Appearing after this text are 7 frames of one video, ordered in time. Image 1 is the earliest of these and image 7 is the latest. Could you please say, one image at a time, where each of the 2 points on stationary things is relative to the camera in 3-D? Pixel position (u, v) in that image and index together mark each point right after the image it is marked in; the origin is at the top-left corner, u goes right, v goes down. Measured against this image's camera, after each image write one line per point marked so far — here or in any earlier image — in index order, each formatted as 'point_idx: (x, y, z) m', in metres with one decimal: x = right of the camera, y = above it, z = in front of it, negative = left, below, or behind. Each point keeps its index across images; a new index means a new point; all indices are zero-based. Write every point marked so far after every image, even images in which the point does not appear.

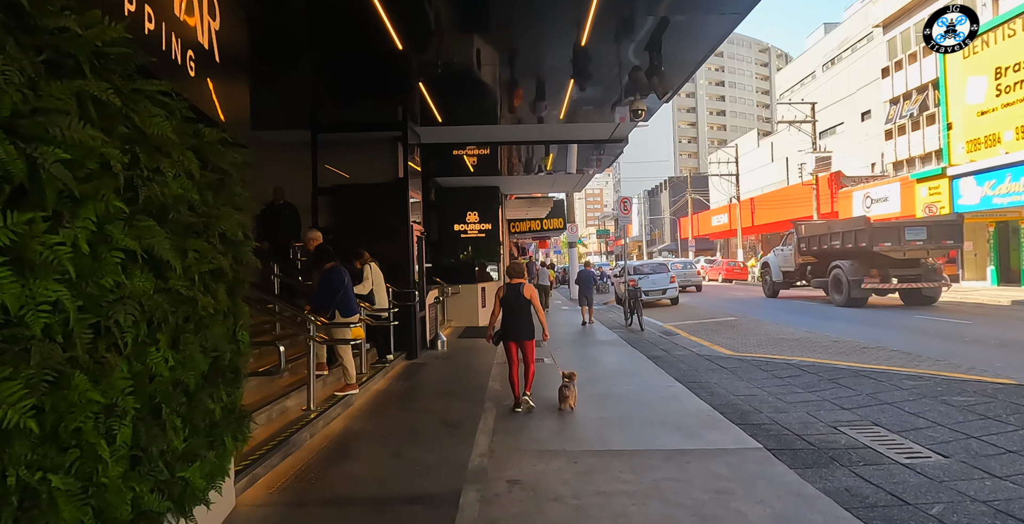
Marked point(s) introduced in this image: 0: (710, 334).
0: (+4.3, -1.6, +10.9) m
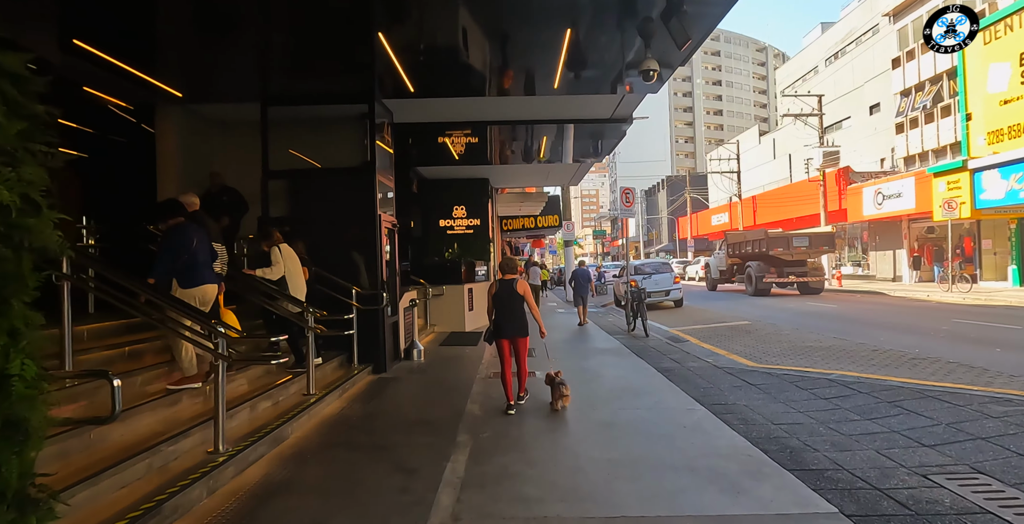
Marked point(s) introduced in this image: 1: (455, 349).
0: (+4.0, -1.5, +9.6) m
1: (-1.1, -1.6, +9.5) m
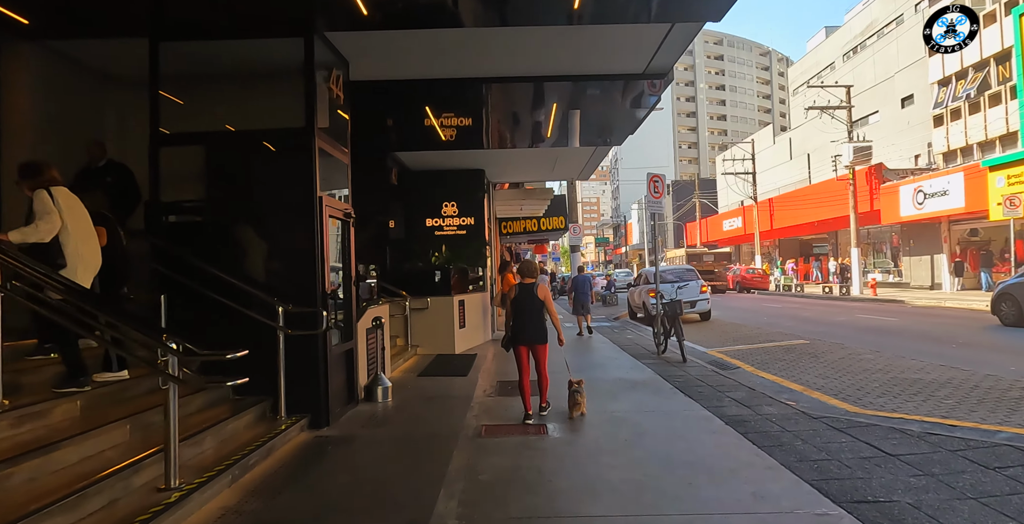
0: (+4.0, -1.6, +7.4) m
1: (-1.1, -1.7, +7.2) m
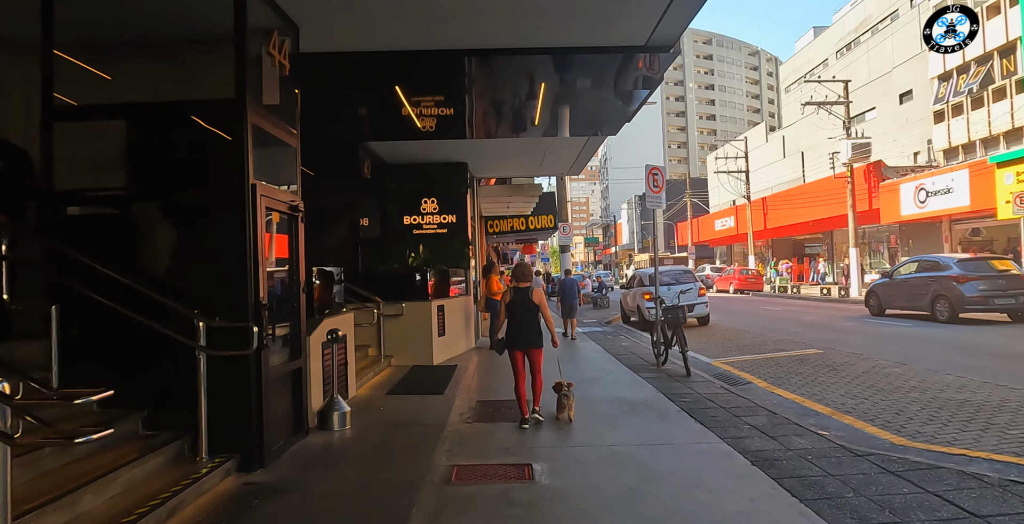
0: (+3.8, -1.6, +6.5) m
1: (-1.3, -1.7, +6.3) m
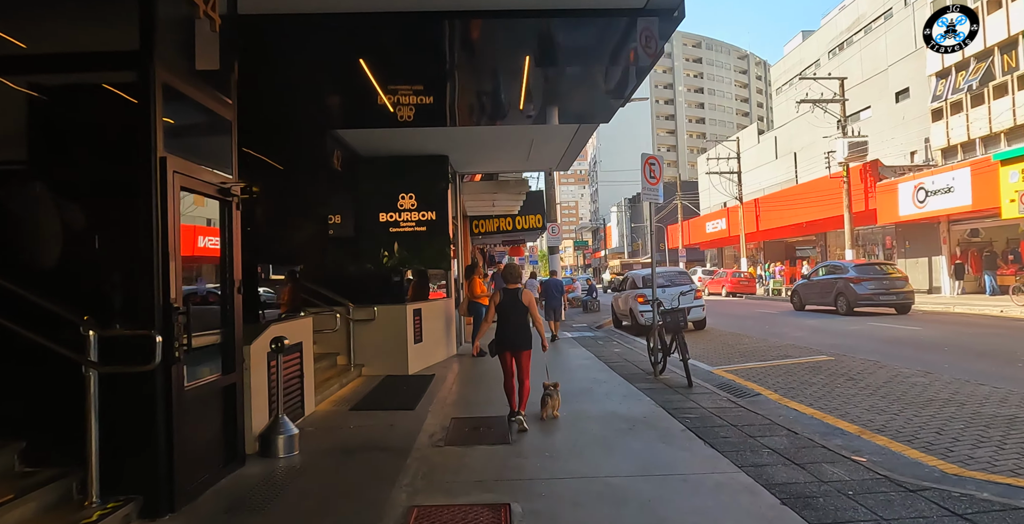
0: (+3.6, -1.6, +5.8) m
1: (-1.5, -1.7, +5.5) m
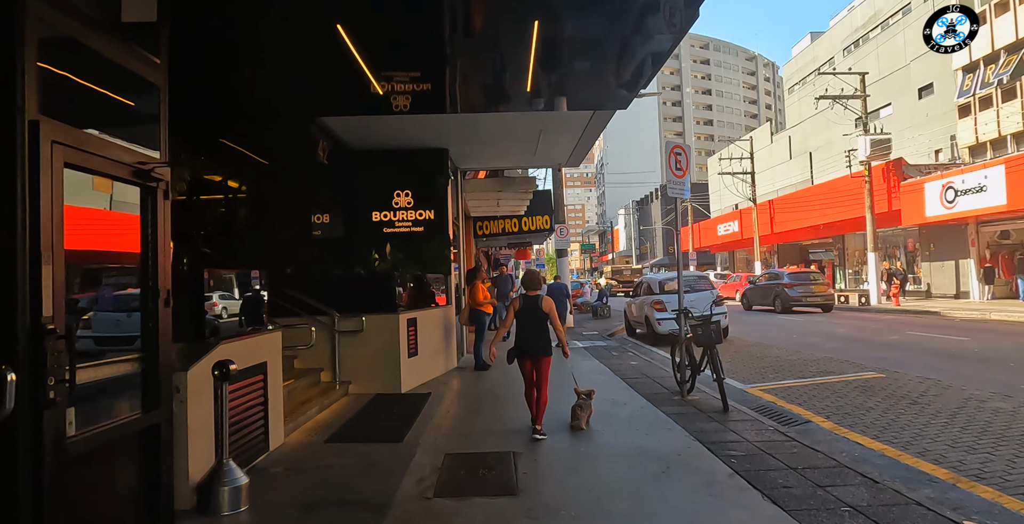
0: (+3.7, -1.6, +4.8) m
1: (-1.4, -1.7, +4.5) m
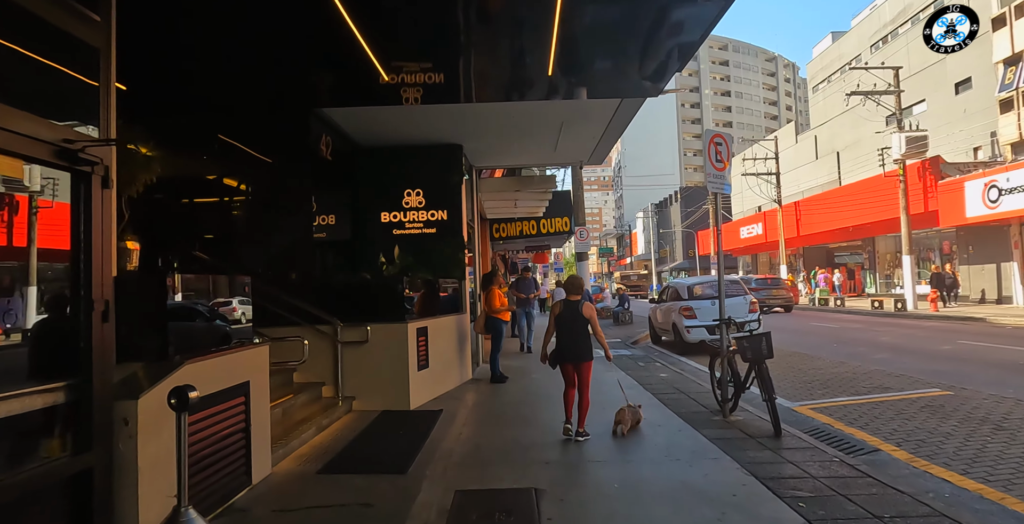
0: (+3.8, -1.6, +4.0) m
1: (-1.3, -1.8, +3.9) m
